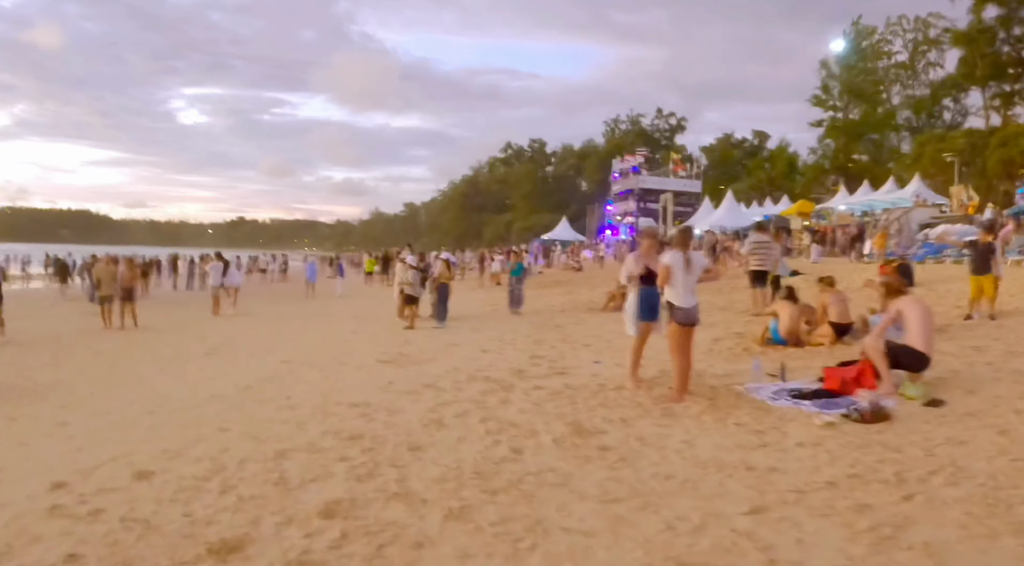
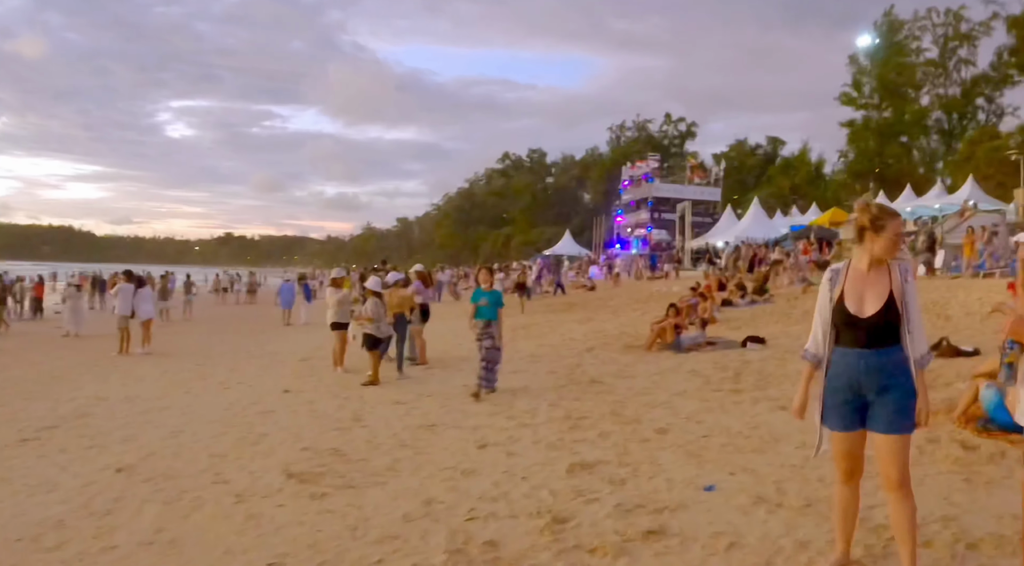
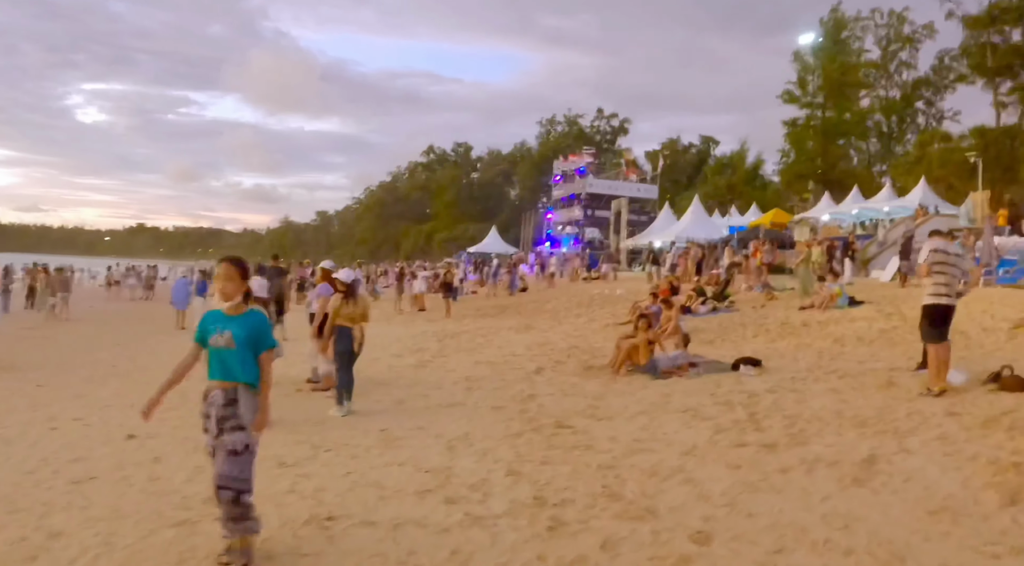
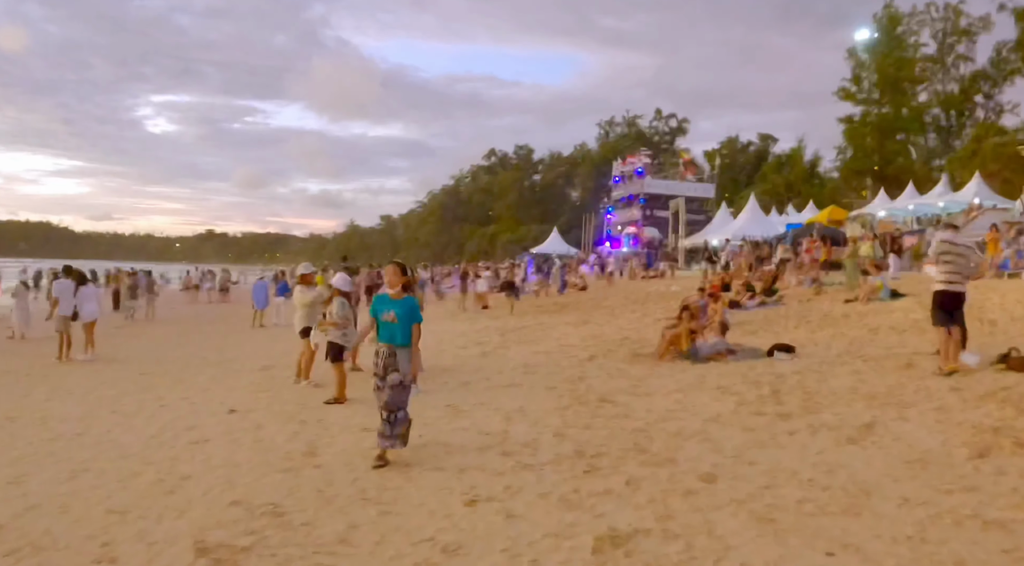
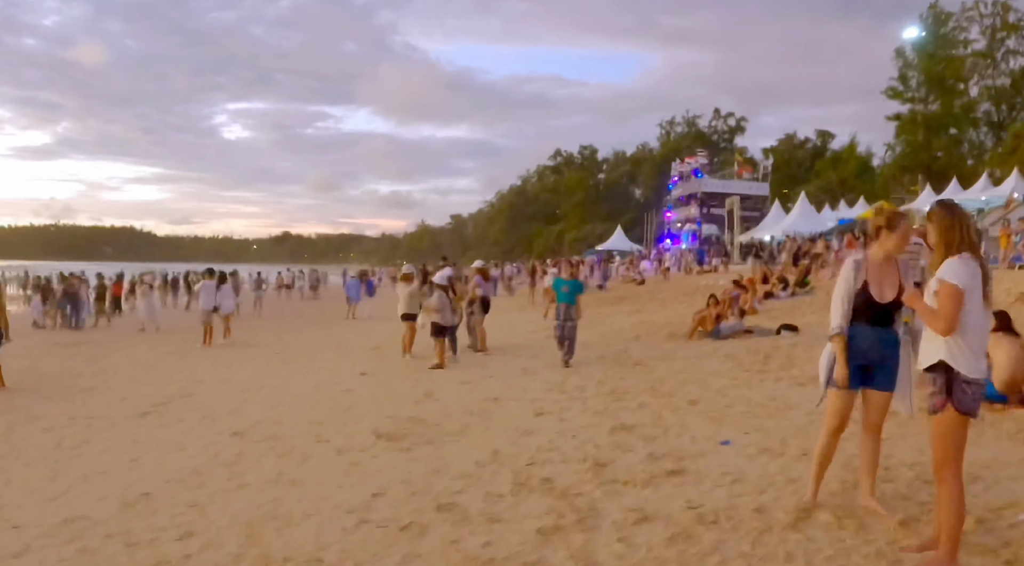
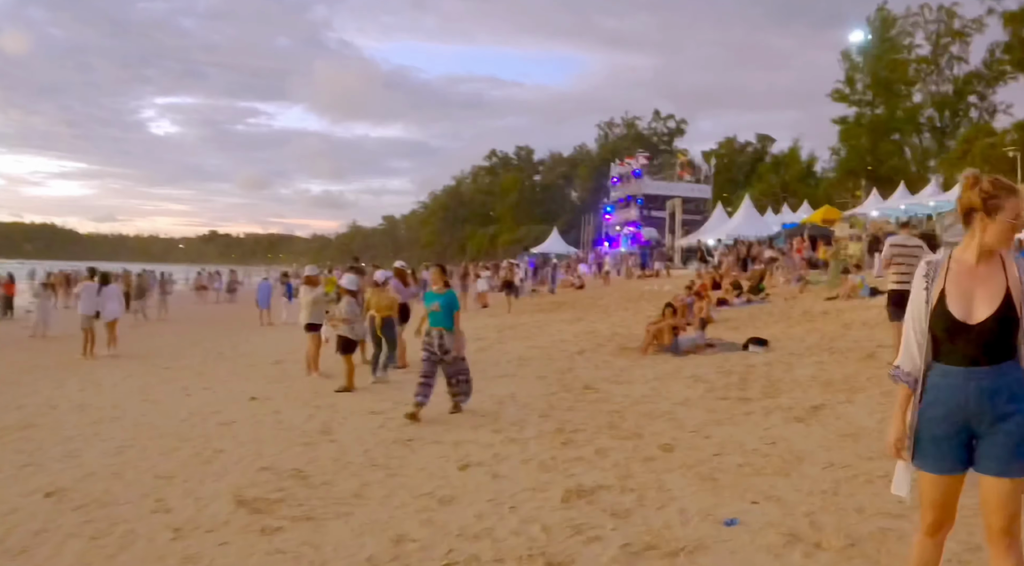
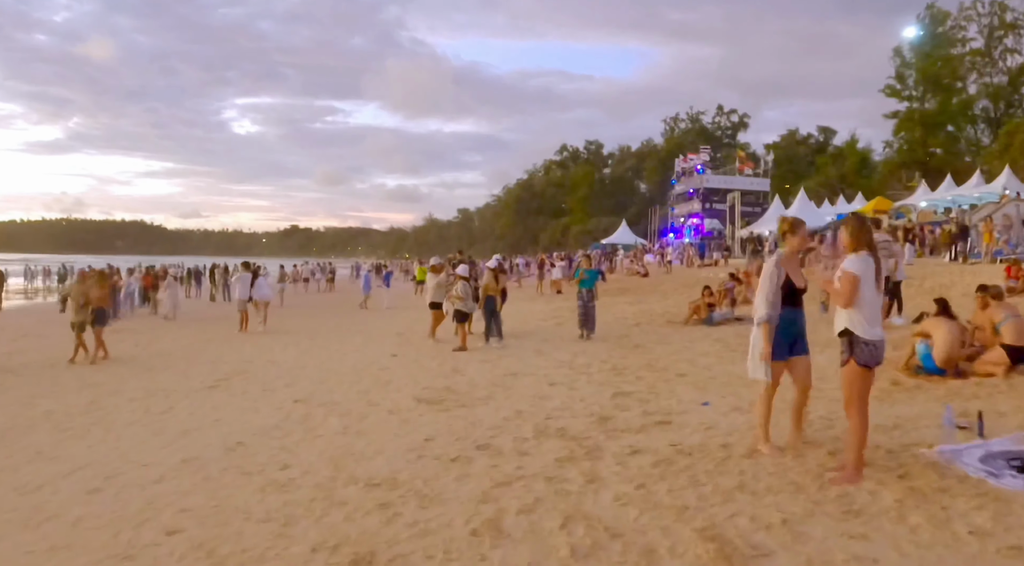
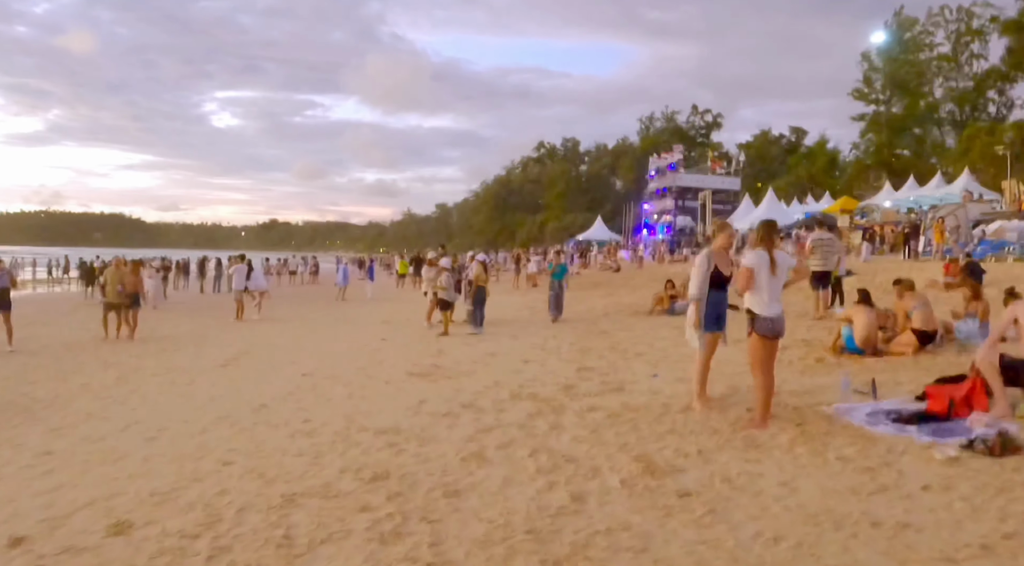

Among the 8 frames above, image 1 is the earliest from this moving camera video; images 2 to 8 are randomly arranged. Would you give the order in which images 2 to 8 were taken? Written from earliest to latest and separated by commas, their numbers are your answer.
8, 7, 5, 2, 6, 4, 3
